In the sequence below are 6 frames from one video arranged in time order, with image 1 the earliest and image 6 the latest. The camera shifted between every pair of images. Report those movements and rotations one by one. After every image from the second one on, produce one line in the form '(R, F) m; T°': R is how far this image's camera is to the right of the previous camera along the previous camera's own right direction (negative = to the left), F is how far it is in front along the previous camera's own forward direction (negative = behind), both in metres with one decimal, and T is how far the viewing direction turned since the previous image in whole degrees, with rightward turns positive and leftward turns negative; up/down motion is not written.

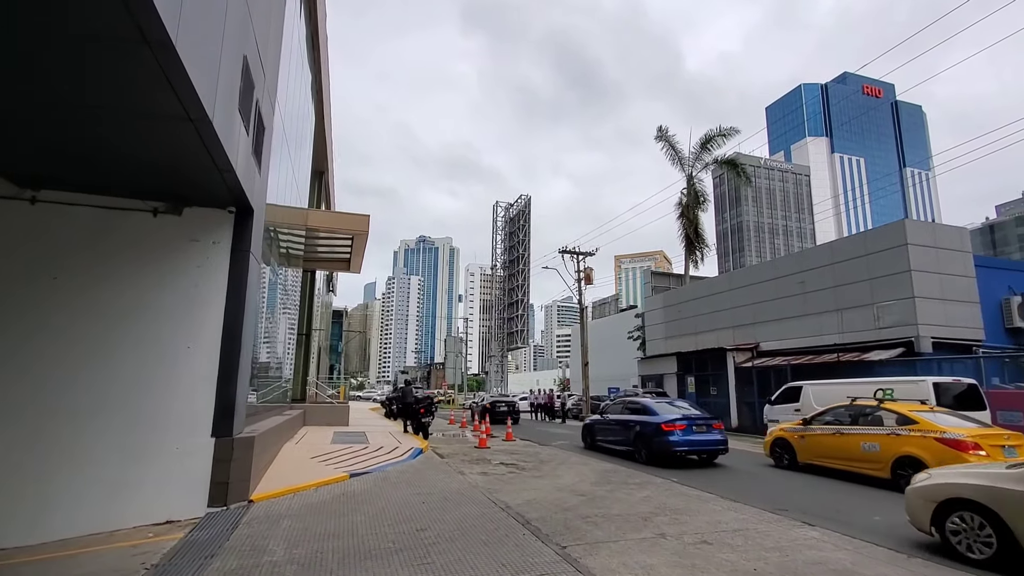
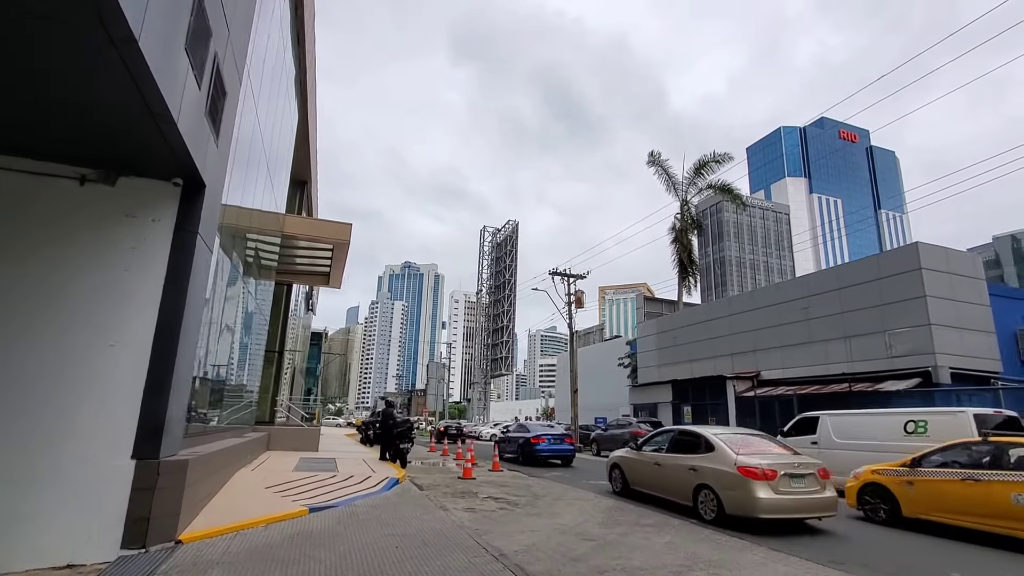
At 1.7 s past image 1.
(-0.2, +1.2) m; +2°
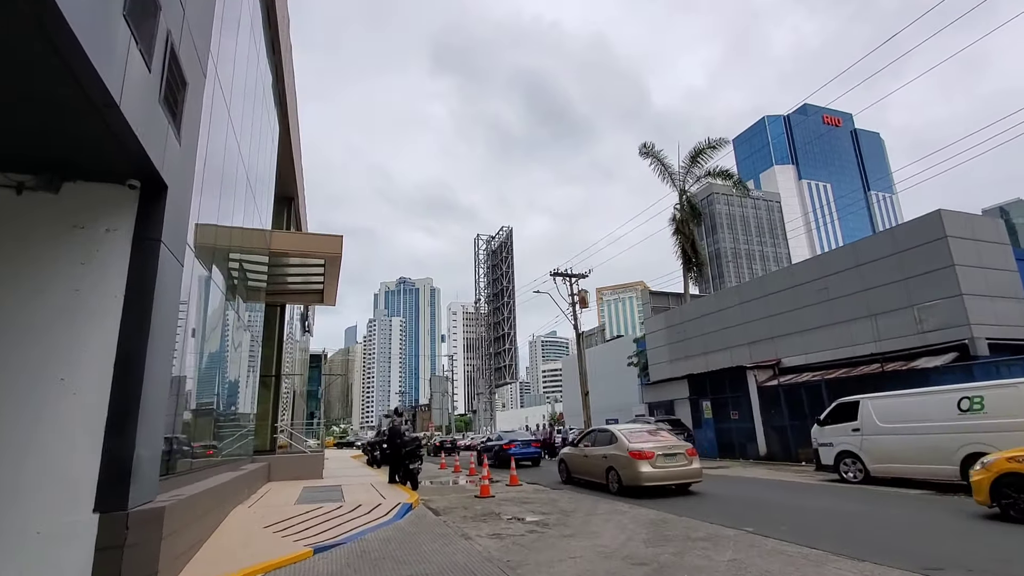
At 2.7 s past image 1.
(-0.2, +0.9) m; 0°
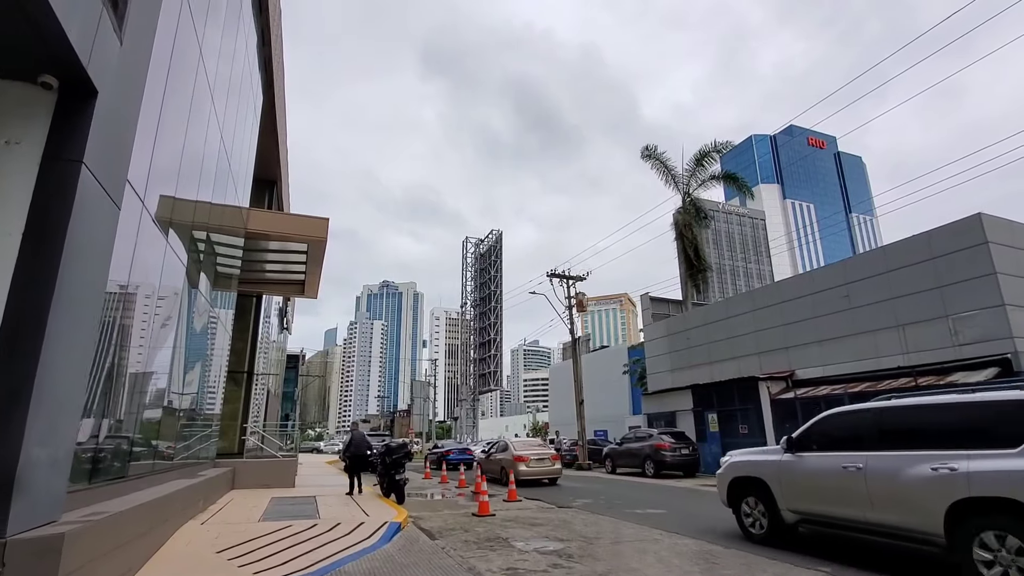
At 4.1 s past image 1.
(-0.5, +1.4) m; +2°
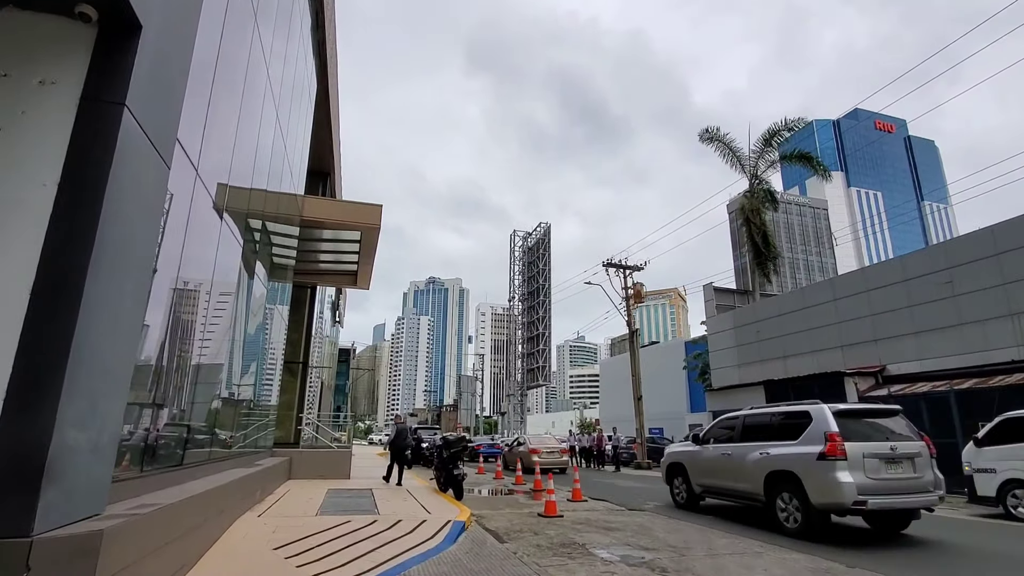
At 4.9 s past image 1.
(-0.4, +0.7) m; -5°
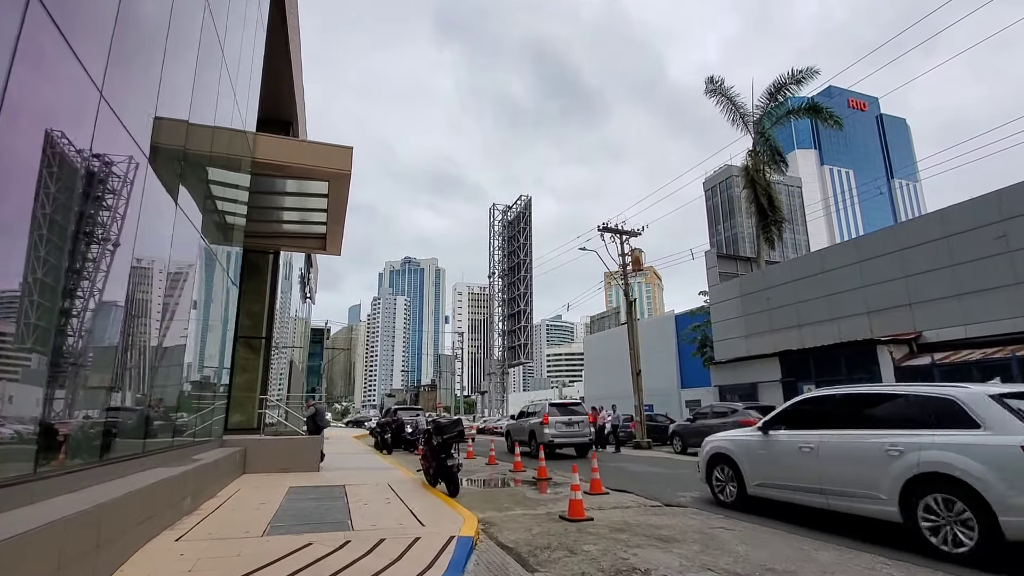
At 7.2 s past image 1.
(-0.4, +2.0) m; +2°
